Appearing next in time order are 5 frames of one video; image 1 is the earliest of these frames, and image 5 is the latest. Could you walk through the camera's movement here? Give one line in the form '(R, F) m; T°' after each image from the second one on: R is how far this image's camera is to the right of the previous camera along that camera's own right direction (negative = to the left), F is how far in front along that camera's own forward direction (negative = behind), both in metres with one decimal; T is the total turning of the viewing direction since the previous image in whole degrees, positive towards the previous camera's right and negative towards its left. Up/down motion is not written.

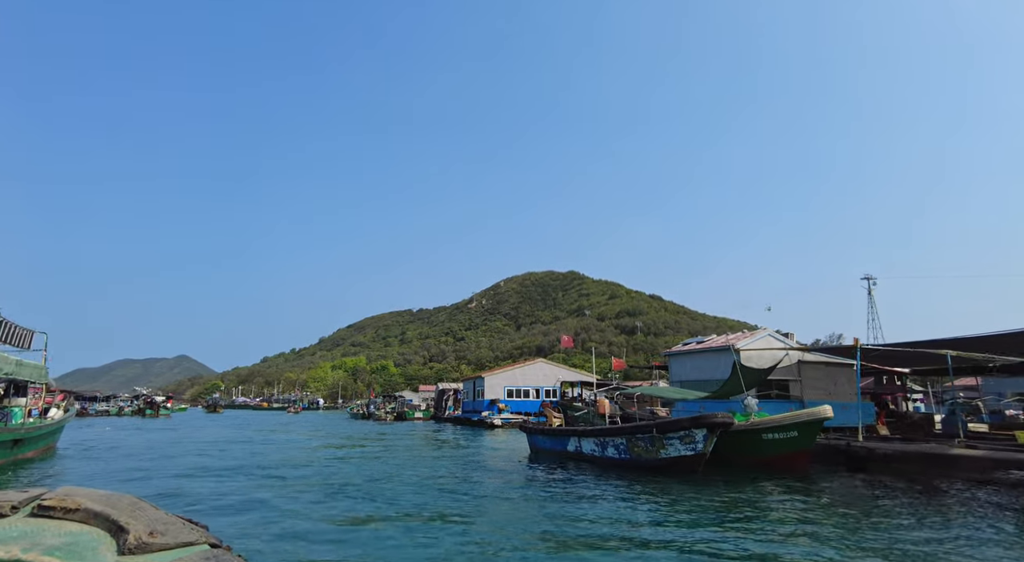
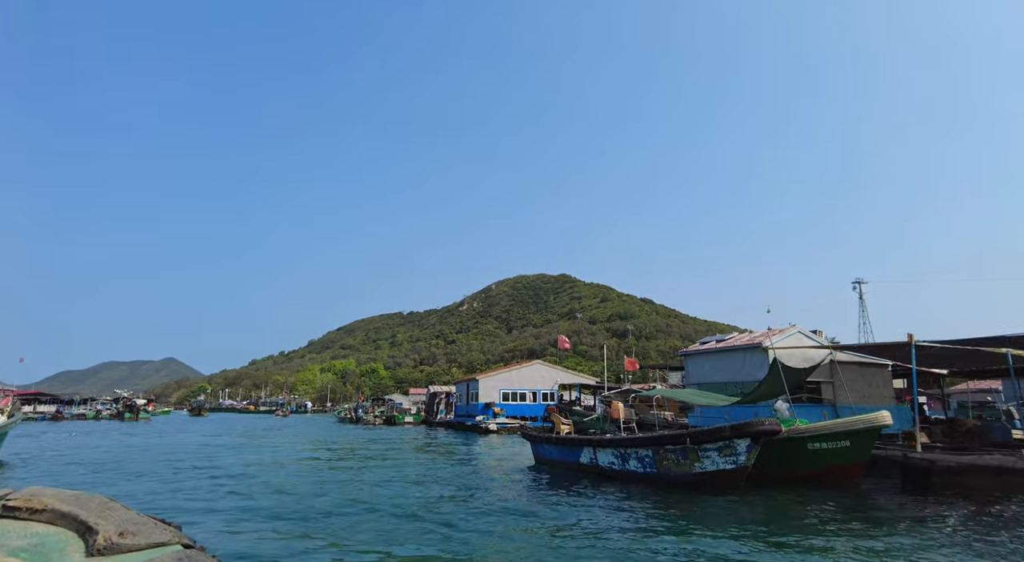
(-0.1, +0.6) m; +1°
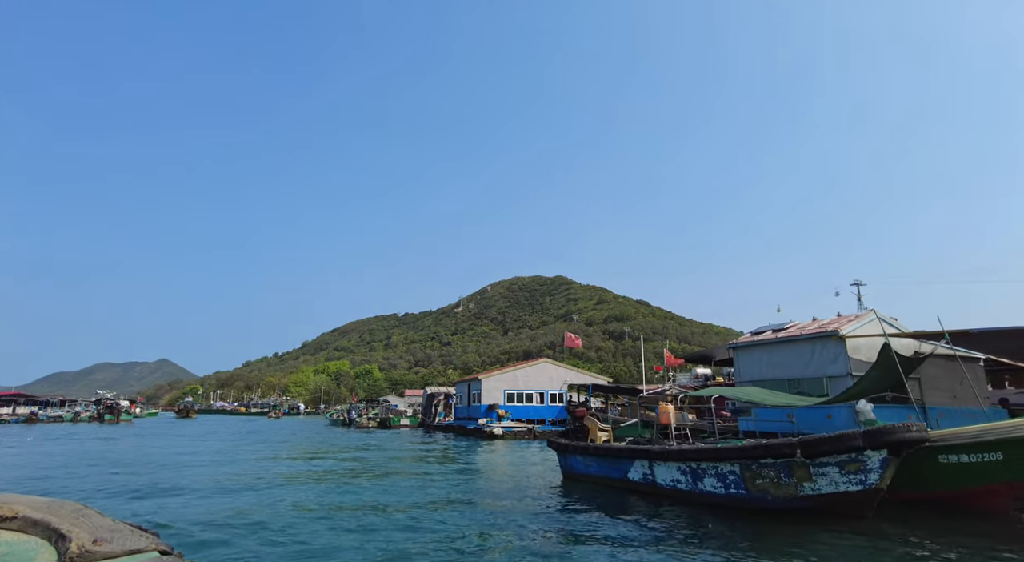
(-0.2, +0.9) m; 0°
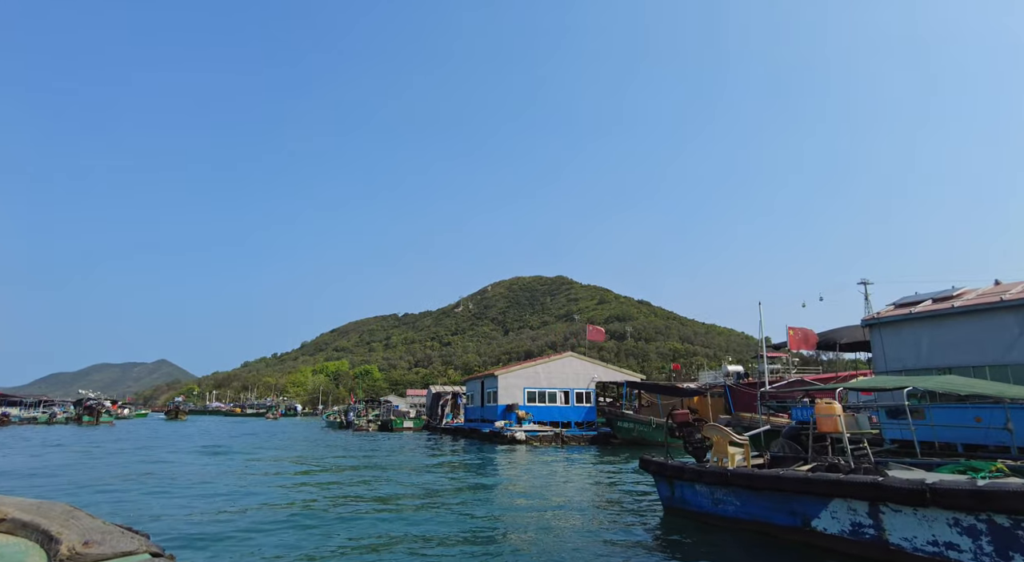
(-0.3, +1.3) m; 0°
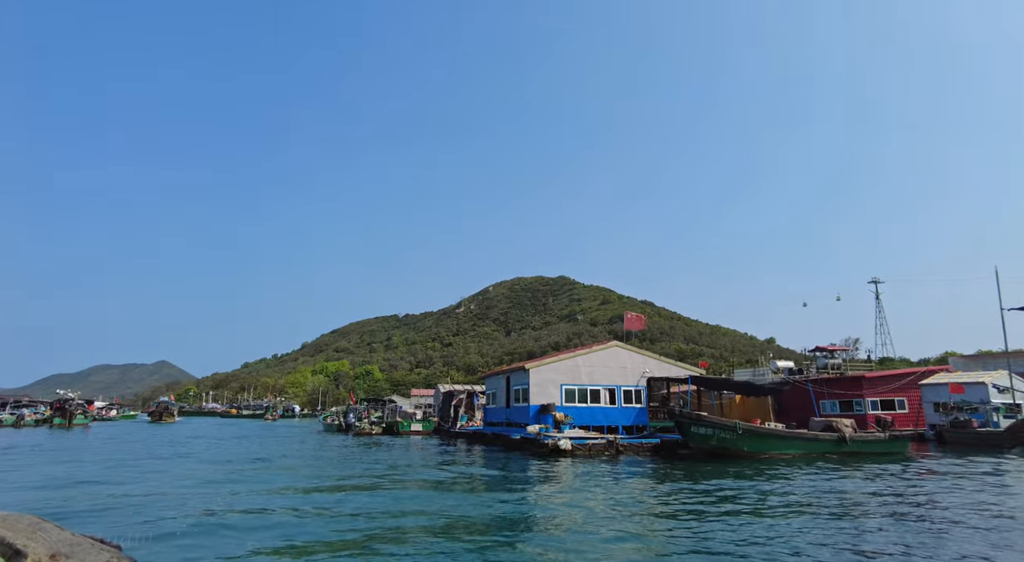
(-0.4, +1.6) m; 0°
